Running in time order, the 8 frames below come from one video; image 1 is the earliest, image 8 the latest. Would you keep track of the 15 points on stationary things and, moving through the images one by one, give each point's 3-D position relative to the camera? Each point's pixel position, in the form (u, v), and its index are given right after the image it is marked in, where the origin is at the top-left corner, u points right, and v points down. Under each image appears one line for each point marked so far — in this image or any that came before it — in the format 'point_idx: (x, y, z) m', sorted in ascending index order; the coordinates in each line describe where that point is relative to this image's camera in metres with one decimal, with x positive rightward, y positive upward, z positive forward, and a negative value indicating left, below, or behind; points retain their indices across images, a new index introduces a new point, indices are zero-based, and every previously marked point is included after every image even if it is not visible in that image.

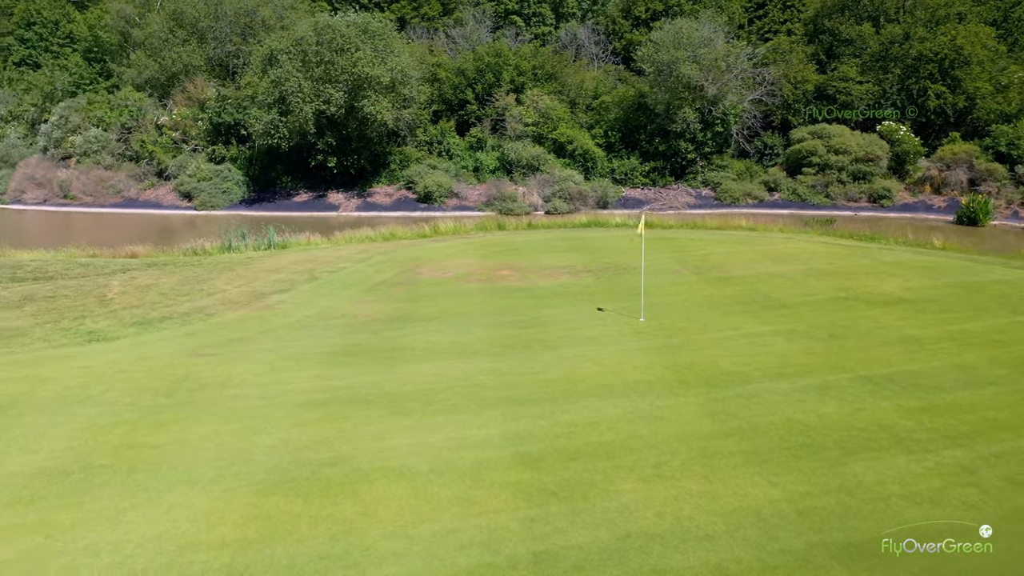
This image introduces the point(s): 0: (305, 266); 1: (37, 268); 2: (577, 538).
0: (-4.4, +0.5, +17.6) m
1: (-10.4, +0.4, +18.1) m
2: (+0.4, -1.9, +6.2) m
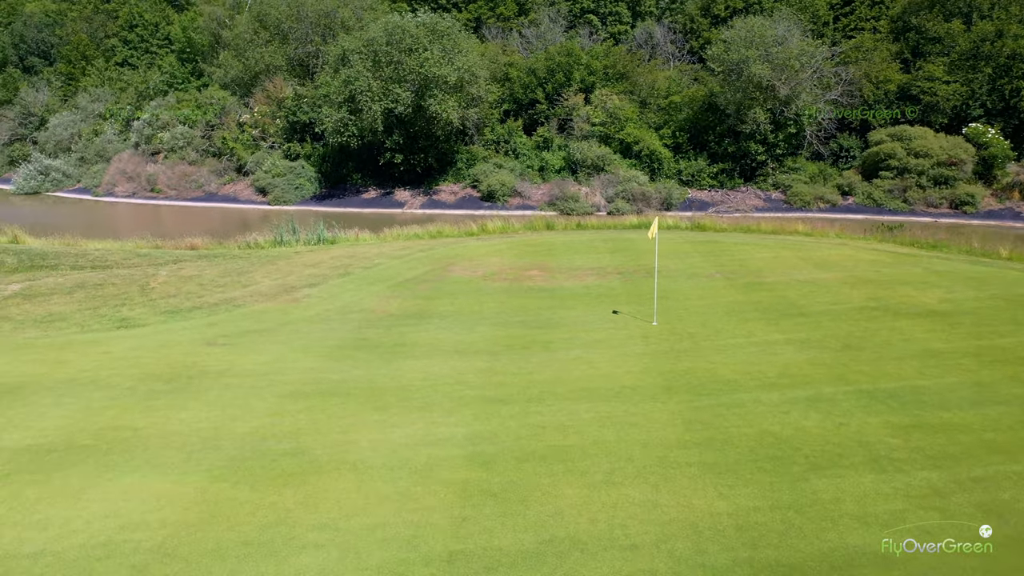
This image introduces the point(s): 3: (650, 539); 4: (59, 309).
0: (-3.7, +0.6, +18.0) m
1: (-9.6, +0.7, +19.2) m
2: (-0.1, -1.9, +6.2) m
3: (+1.0, -1.9, +6.3) m
4: (-7.7, -0.4, +14.2) m
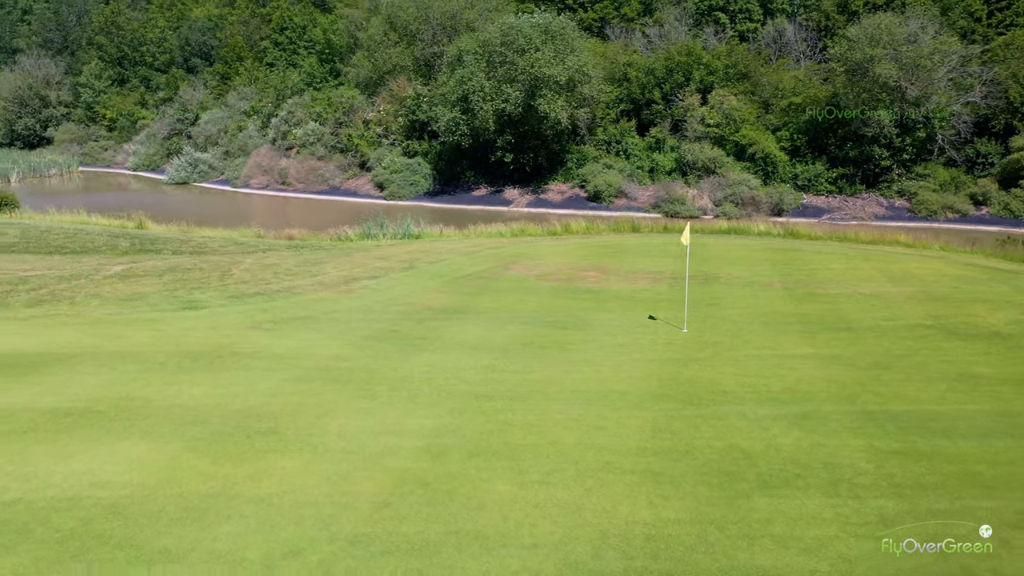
0: (-2.2, +0.7, +18.7) m
1: (-7.9, +1.1, +20.9) m
2: (-0.9, -1.9, +6.5) m
3: (+0.3, -1.9, +6.3) m
4: (-6.9, 0.0, +15.6) m
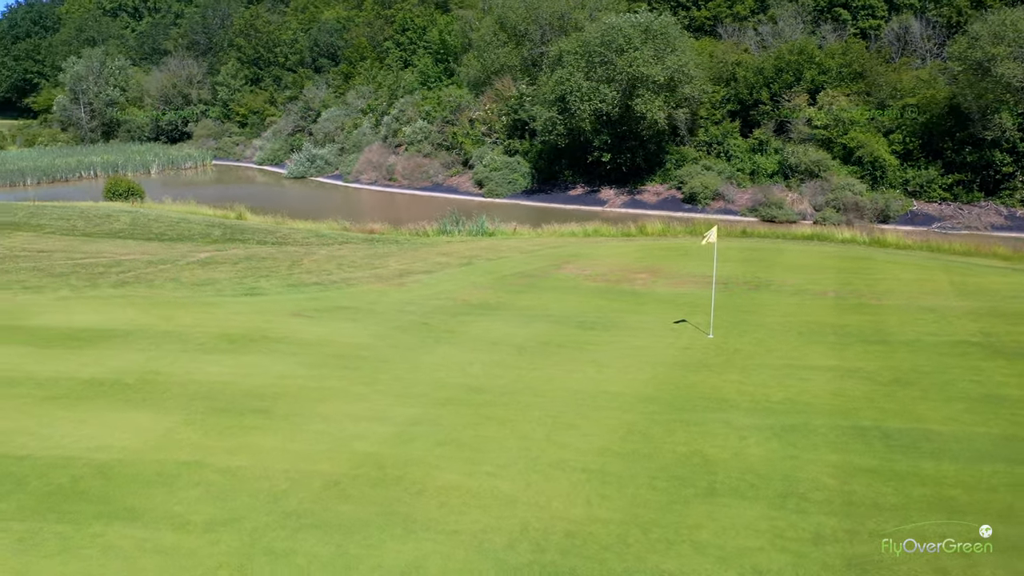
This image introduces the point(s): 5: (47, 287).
0: (-0.8, +0.8, +19.1) m
1: (-6.1, +1.4, +22.1) m
2: (-1.4, -1.8, +6.9) m
3: (-0.3, -1.9, +6.6) m
4: (-6.0, +0.3, +16.8) m
5: (-8.9, 0.0, +15.8) m
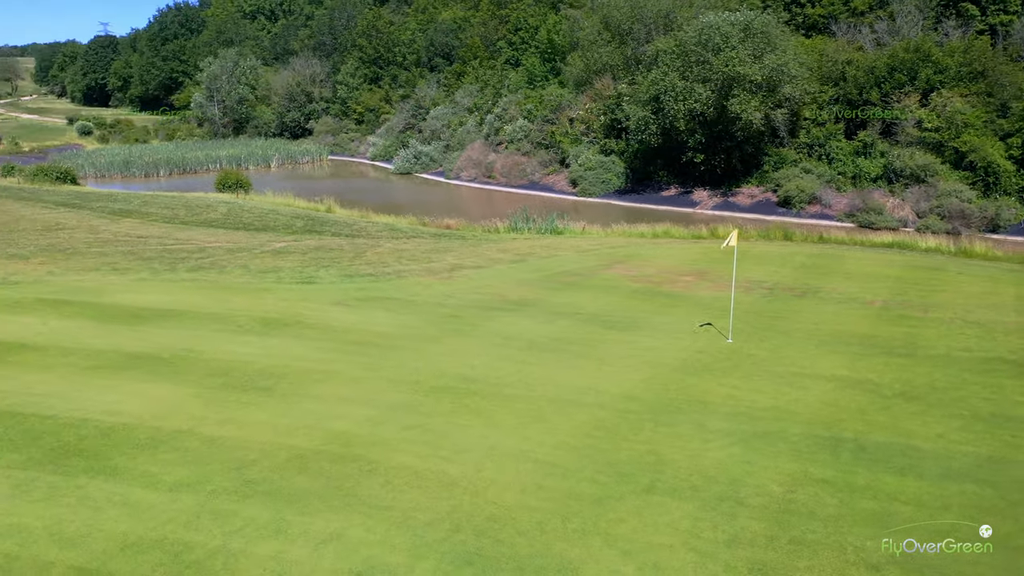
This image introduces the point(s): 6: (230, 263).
0: (+0.5, +0.9, +19.5) m
1: (-4.2, +1.7, +23.2) m
2: (-2.0, -1.7, +7.5) m
3: (-0.9, -1.8, +7.0) m
4: (-4.9, +0.5, +18.0) m
5: (-8.0, +0.4, +17.3) m
6: (-6.1, +0.6, +18.0) m
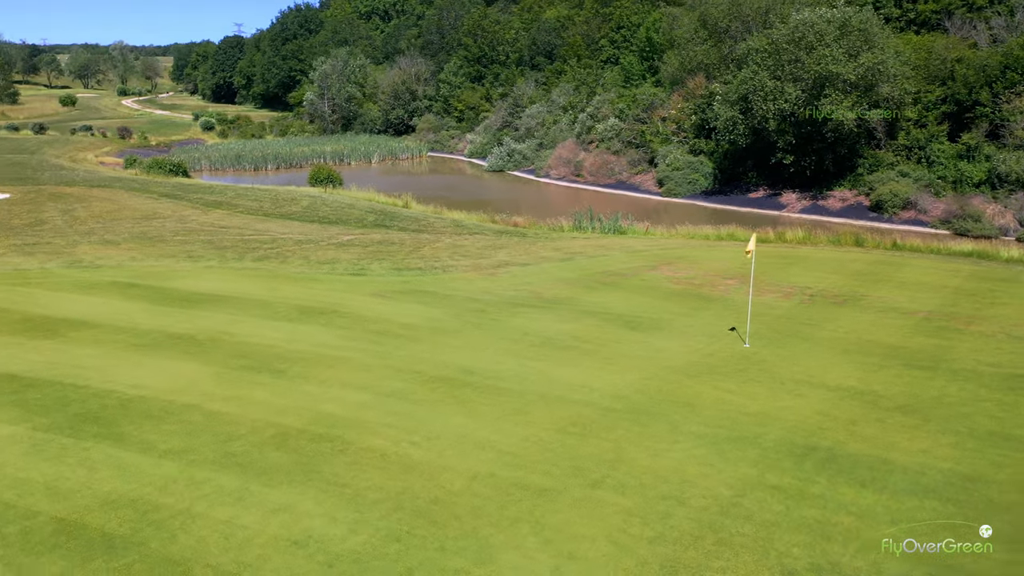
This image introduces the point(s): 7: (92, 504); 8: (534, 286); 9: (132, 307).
0: (+1.8, +0.9, +19.7) m
1: (-2.4, +1.9, +24.0) m
2: (-2.3, -1.6, +8.1) m
3: (-1.4, -1.8, +7.5) m
4: (-3.8, +0.7, +18.9) m
5: (-6.9, +0.7, +18.7) m
6: (-5.0, +0.8, +19.1) m
7: (-3.6, -1.9, +7.1) m
8: (+0.4, 0.0, +16.0) m
9: (-6.3, -0.3, +13.8) m
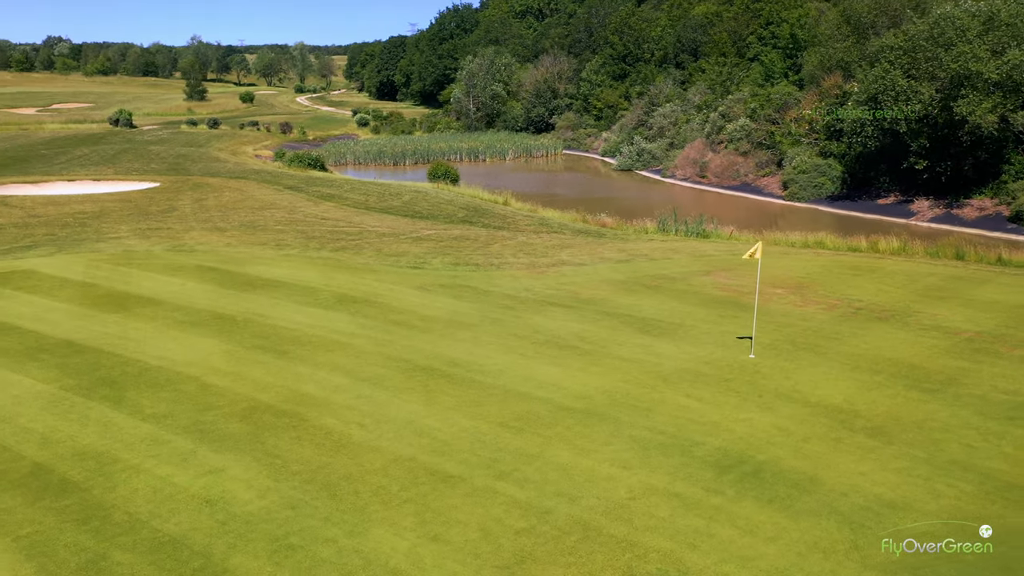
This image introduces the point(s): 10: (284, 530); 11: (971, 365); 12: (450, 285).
0: (+3.3, +0.9, +19.6) m
1: (+0.1, +2.0, +24.6) m
2: (-3.0, -1.5, +9.0) m
3: (-2.2, -1.7, +8.2) m
4: (-2.3, +0.9, +19.9) m
5: (-5.4, +1.0, +20.2) m
6: (-3.5, +1.0, +20.3) m
7: (-4.5, -1.7, +8.3) m
8: (+1.3, 0.0, +16.3) m
9: (-5.8, 0.0, +15.4) m
10: (-1.9, -2.0, +6.9) m
11: (+6.4, -1.1, +11.5) m
12: (-1.2, +0.1, +16.3) m
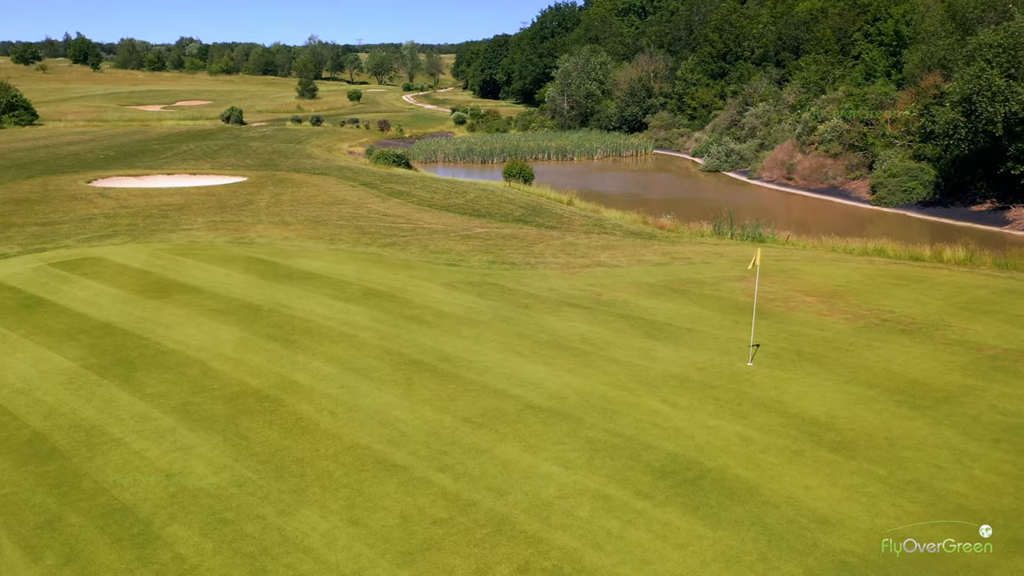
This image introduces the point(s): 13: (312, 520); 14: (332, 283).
0: (+4.3, +0.8, +19.4) m
1: (+1.7, +2.0, +24.8) m
2: (-3.4, -1.4, +9.7) m
3: (-2.7, -1.6, +8.8) m
4: (-1.3, +1.0, +20.4) m
5: (-4.3, +1.2, +21.1) m
6: (-2.3, +1.2, +20.9) m
7: (-5.0, -1.5, +9.2) m
8: (+1.8, 0.0, +16.3) m
9: (-5.3, +0.2, +16.3) m
10: (-2.6, -2.0, +7.4) m
11: (+6.2, -1.3, +10.9) m
12: (-0.7, +0.1, +16.6) m
13: (-1.7, -2.0, +7.2) m
14: (-3.5, +0.1, +16.0) m
